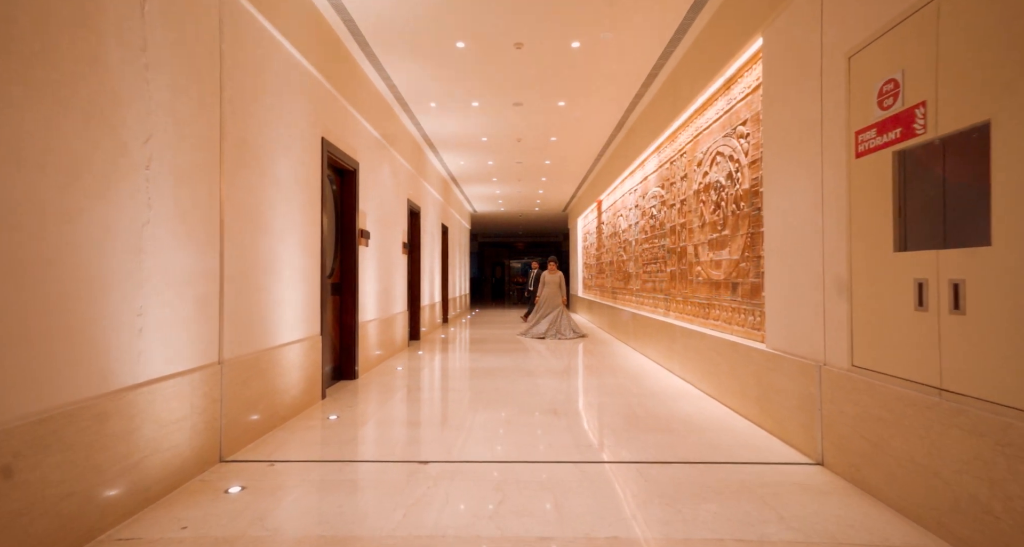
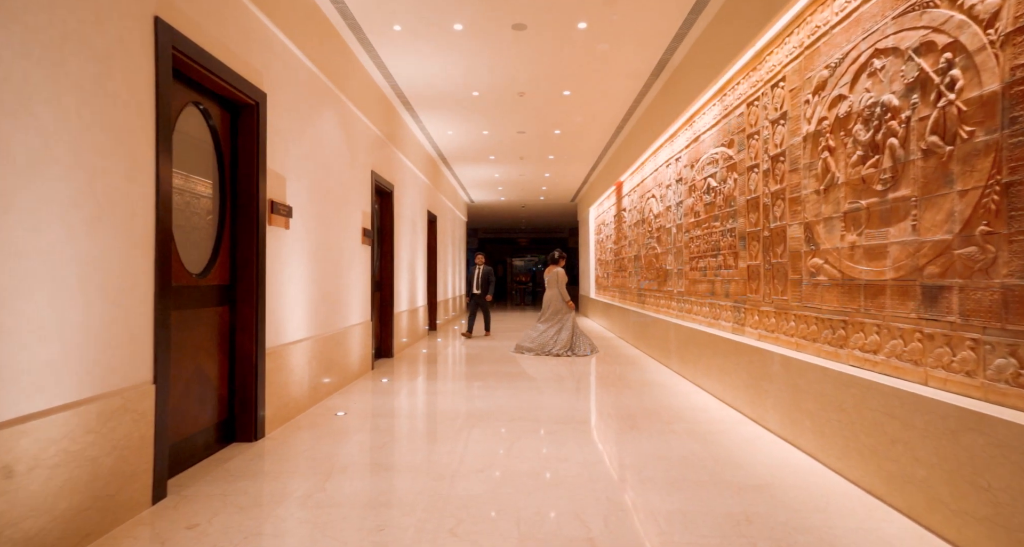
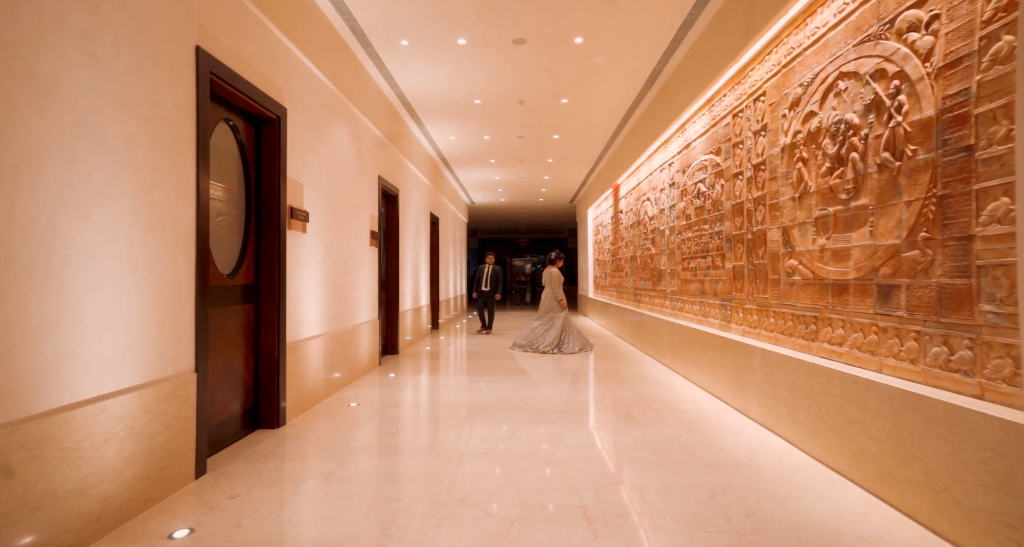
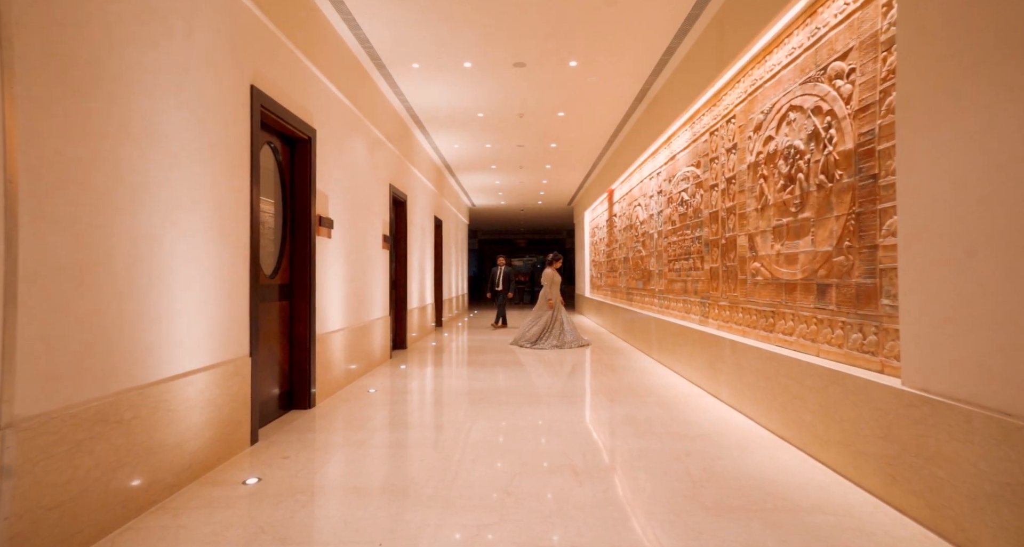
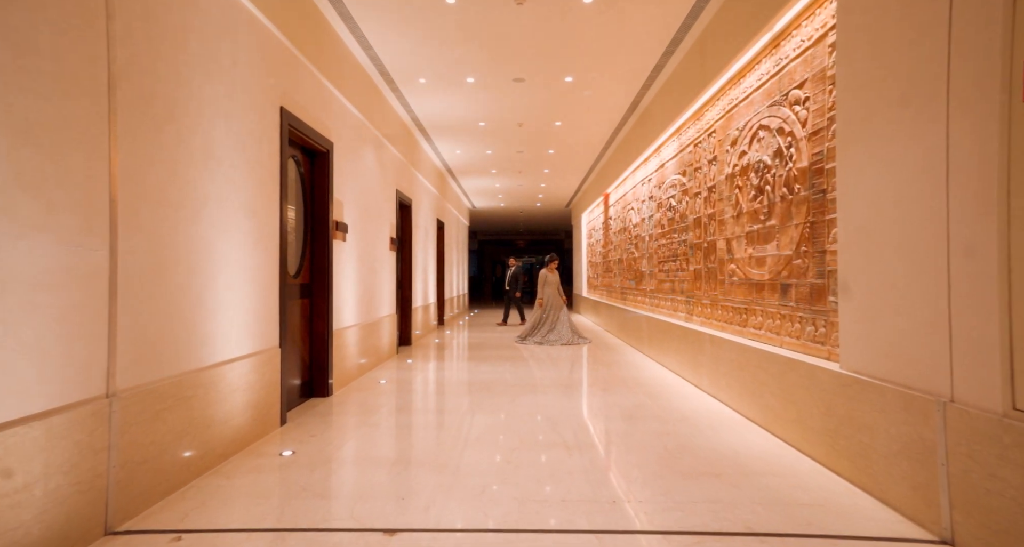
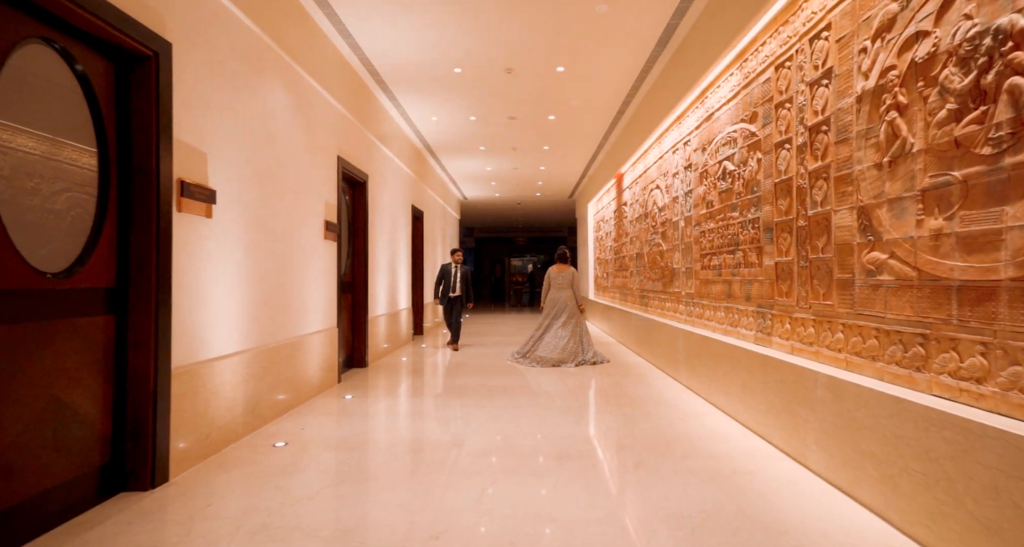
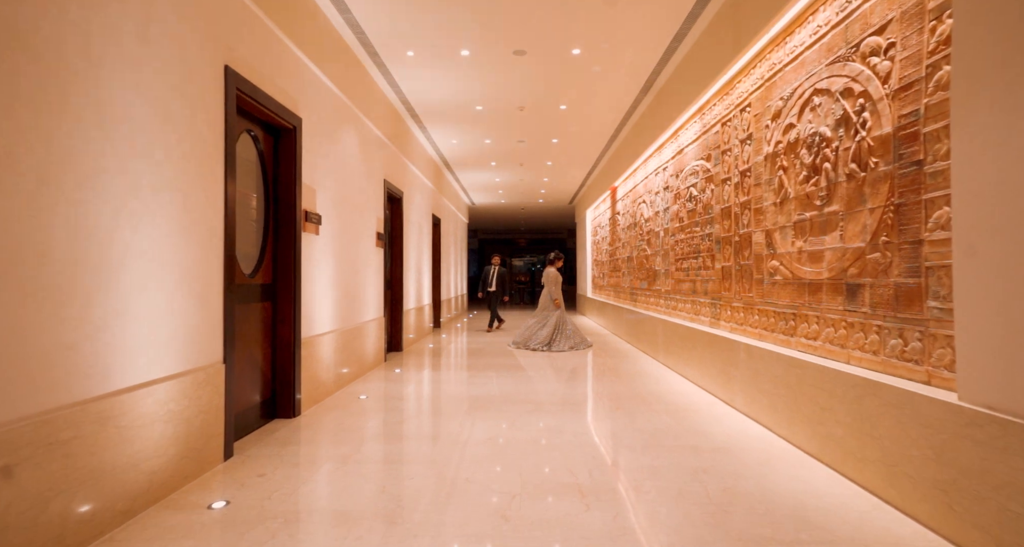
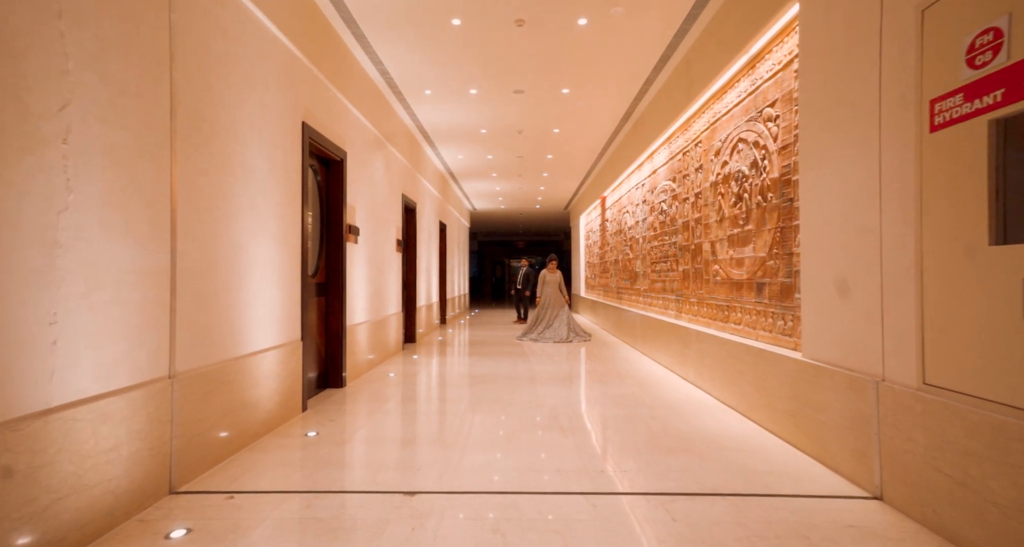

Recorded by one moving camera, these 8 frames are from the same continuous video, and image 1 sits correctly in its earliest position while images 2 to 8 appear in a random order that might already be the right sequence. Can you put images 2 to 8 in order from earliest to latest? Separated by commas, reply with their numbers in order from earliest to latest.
8, 5, 4, 7, 3, 2, 6
